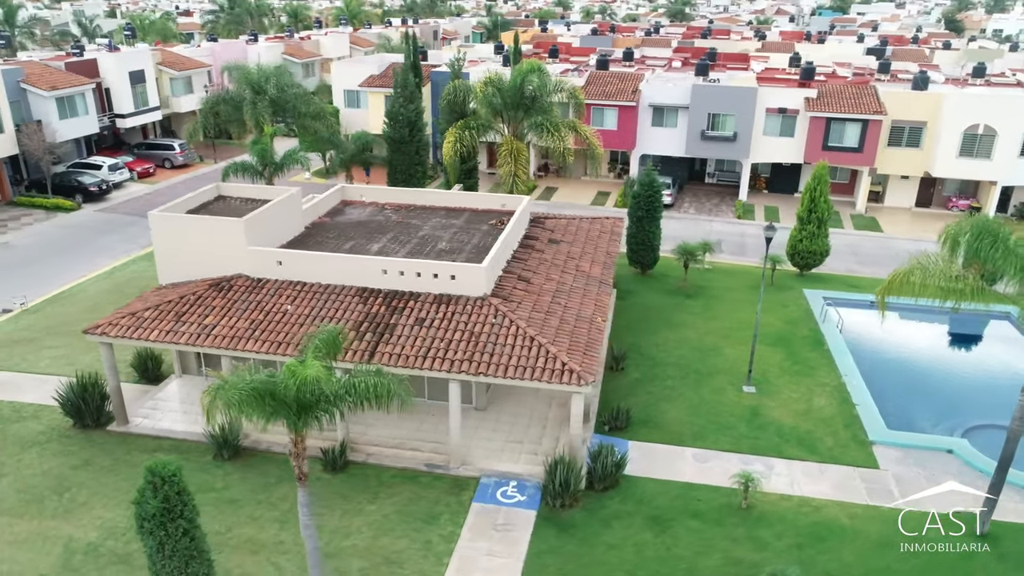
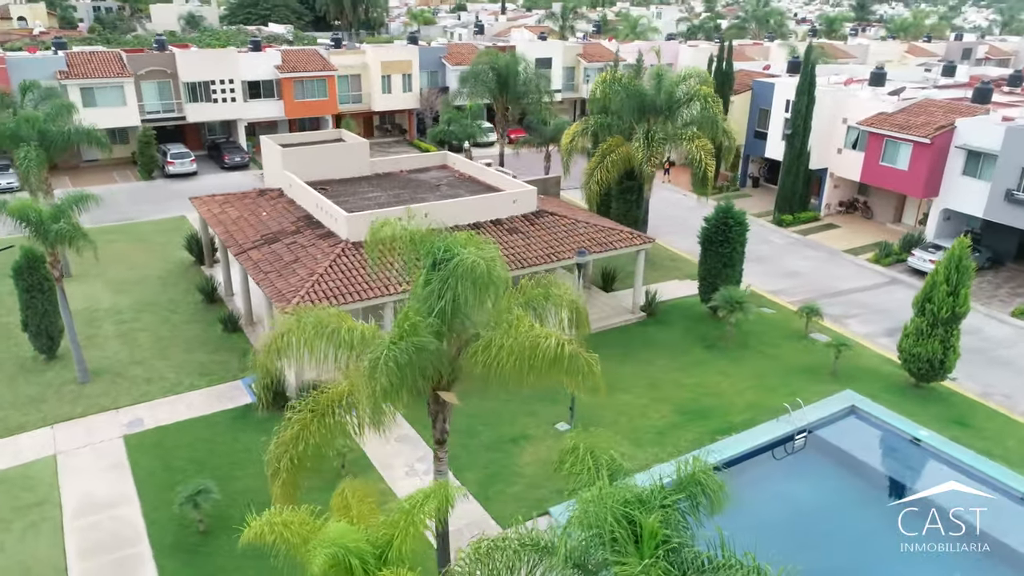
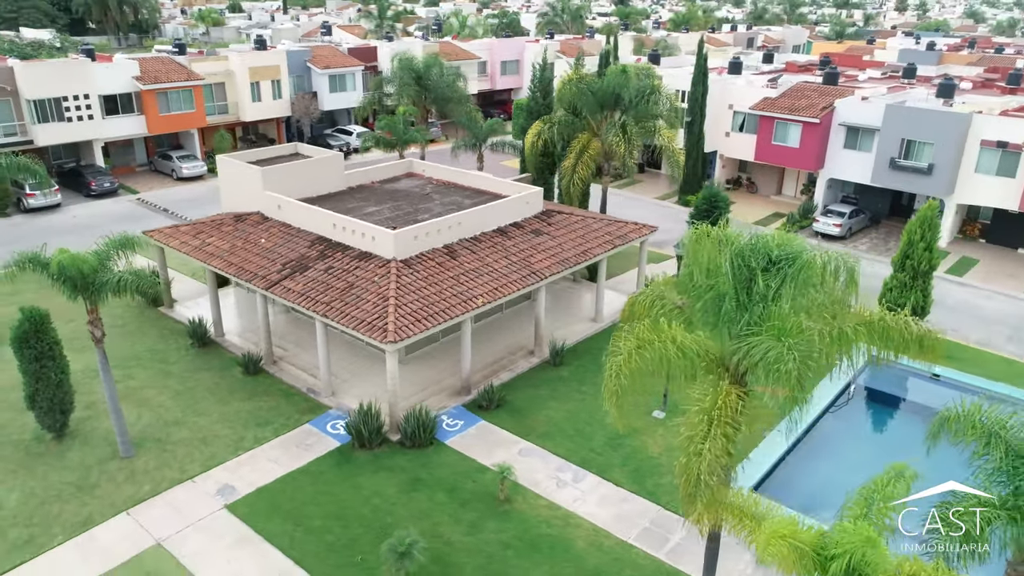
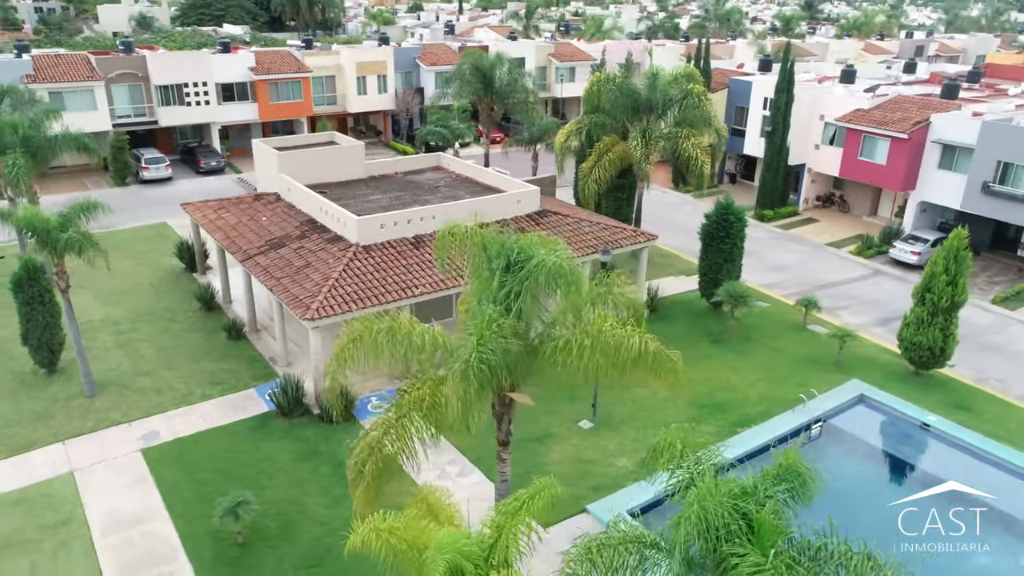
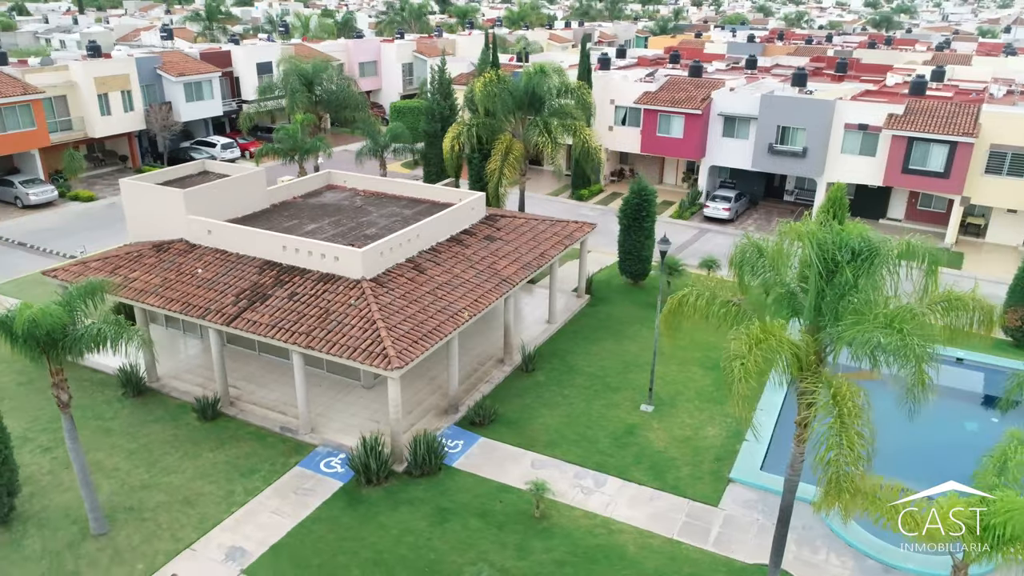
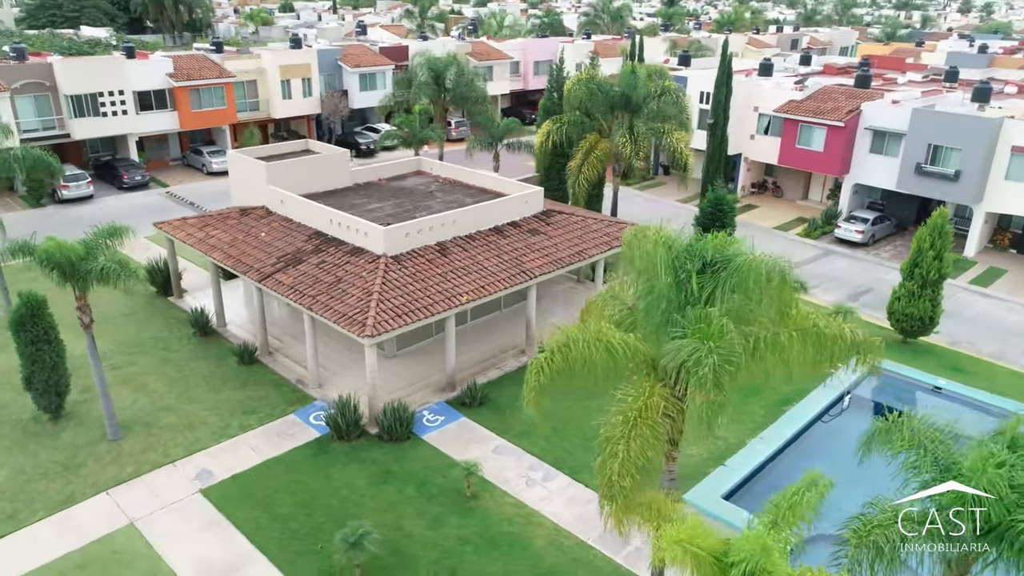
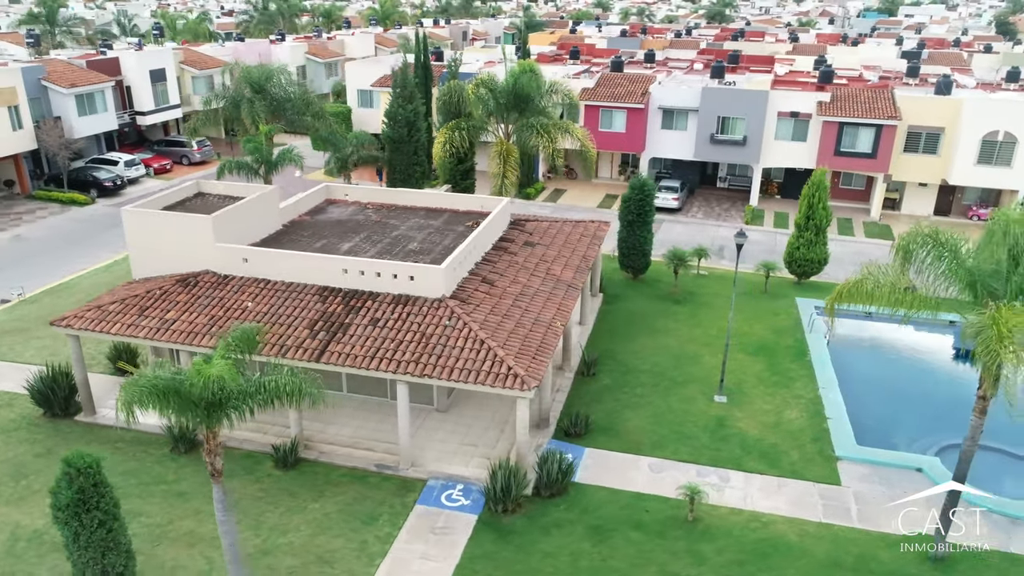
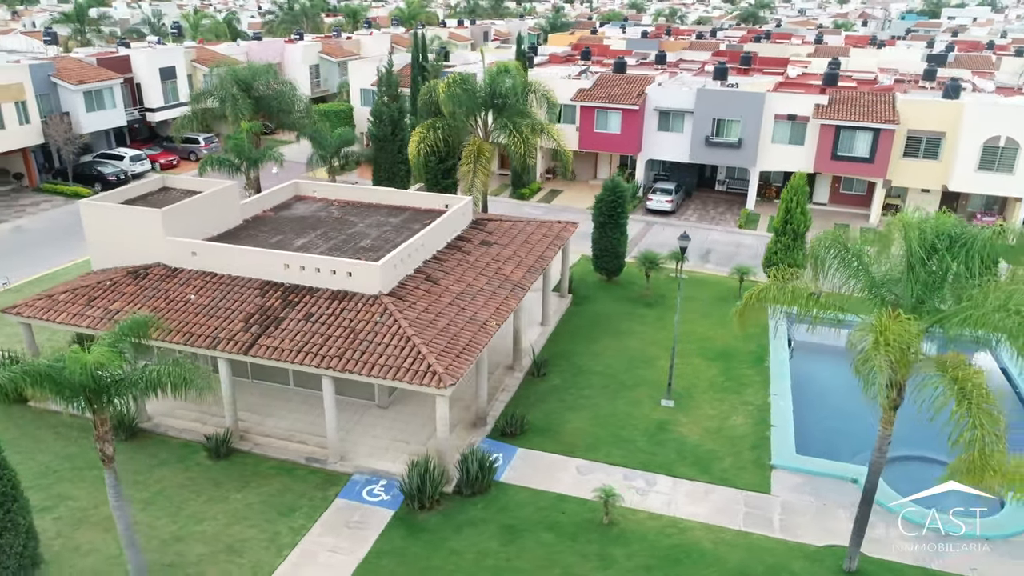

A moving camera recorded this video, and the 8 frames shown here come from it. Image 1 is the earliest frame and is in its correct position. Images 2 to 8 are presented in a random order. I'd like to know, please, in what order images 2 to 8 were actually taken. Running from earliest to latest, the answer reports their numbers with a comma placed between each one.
7, 8, 5, 3, 6, 4, 2
